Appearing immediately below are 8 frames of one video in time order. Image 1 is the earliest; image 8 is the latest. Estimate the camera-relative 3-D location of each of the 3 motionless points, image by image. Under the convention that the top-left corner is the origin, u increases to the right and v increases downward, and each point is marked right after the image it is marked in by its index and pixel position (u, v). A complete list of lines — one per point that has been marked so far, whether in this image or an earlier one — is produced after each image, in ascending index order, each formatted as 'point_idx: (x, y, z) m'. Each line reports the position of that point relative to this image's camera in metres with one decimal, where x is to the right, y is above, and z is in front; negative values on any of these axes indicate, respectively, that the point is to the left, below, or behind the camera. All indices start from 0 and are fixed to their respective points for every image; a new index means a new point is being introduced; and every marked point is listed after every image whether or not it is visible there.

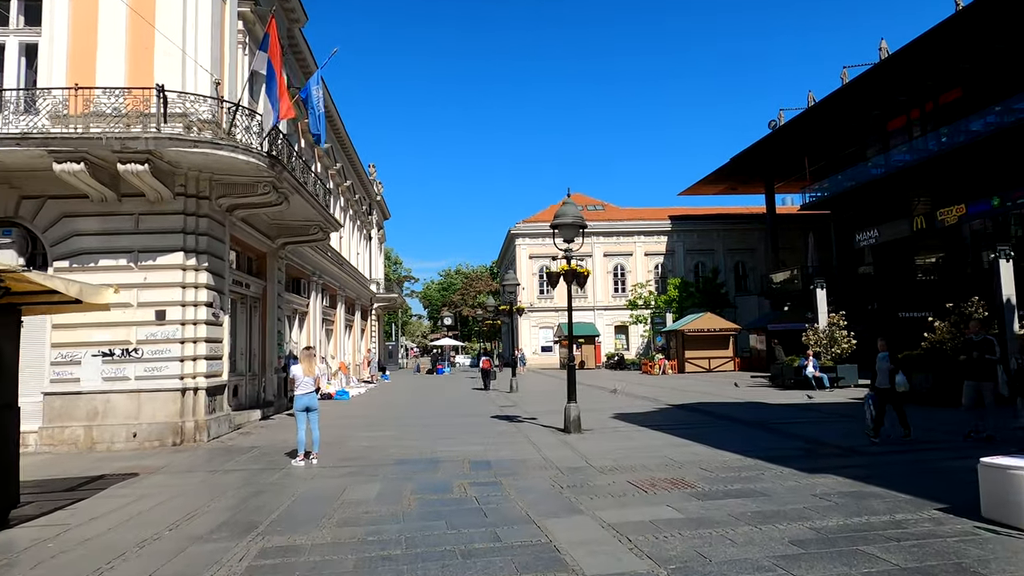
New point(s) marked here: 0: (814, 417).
0: (+5.6, -2.4, +12.4) m
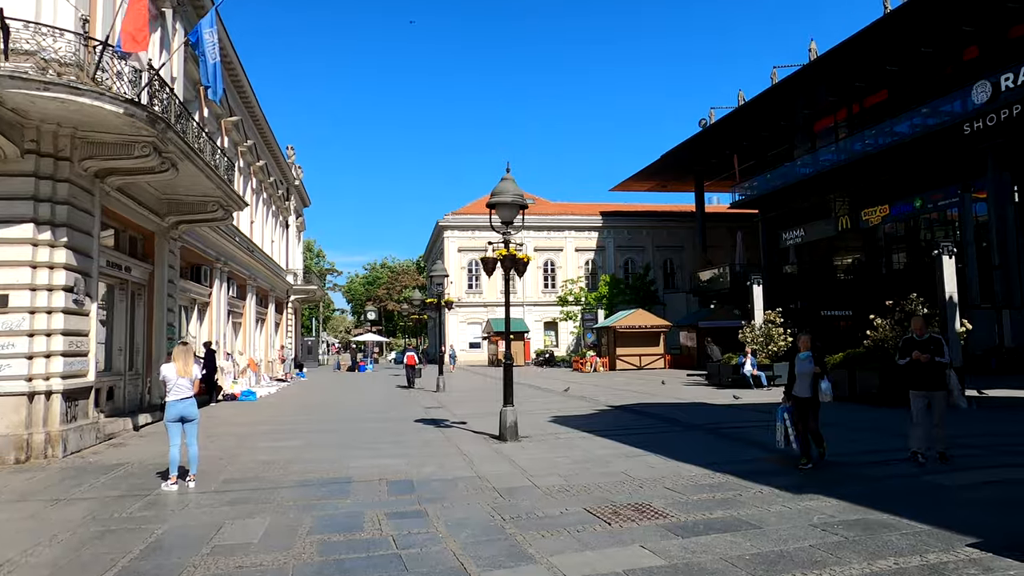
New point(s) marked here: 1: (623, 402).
0: (+4.4, -2.2, +11.7) m
1: (+2.4, -2.5, +14.6) m
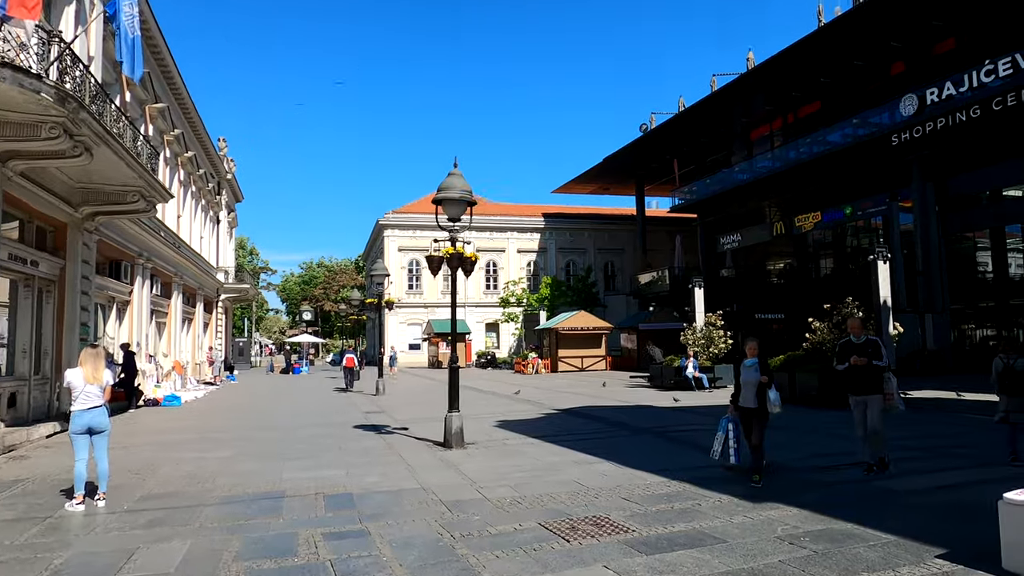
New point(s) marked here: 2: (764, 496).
0: (+3.4, -2.3, +11.6) m
1: (+1.2, -2.5, +14.3) m
2: (+2.3, -1.9, +6.0) m
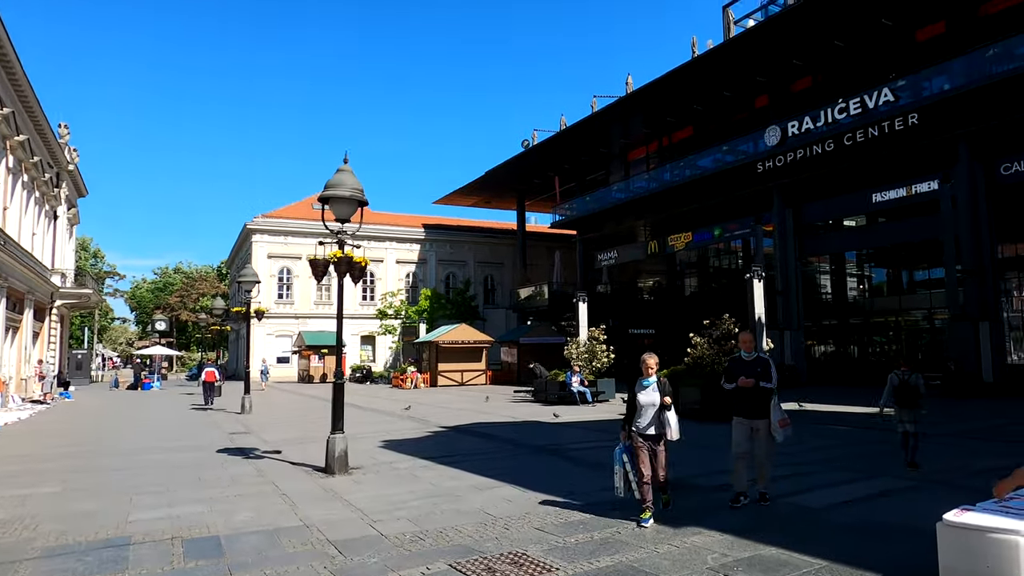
0: (+1.5, -2.5, +11.4) m
1: (-1.2, -2.8, +13.7) m
2: (+1.4, -2.0, +5.7) m
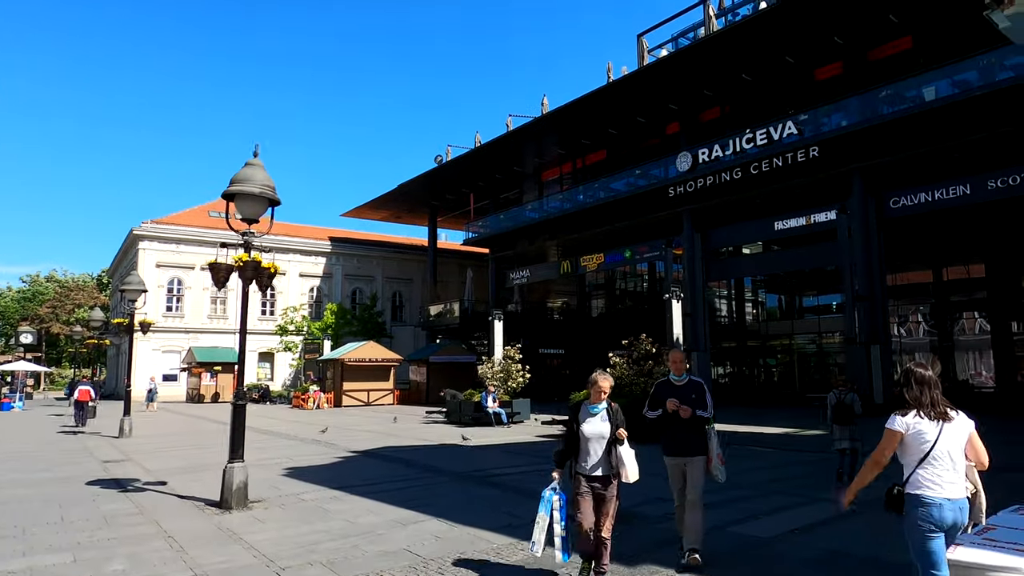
0: (+0.2, -2.8, +10.9) m
1: (-2.8, -3.0, +12.7) m
2: (+0.9, -2.1, +5.2) m
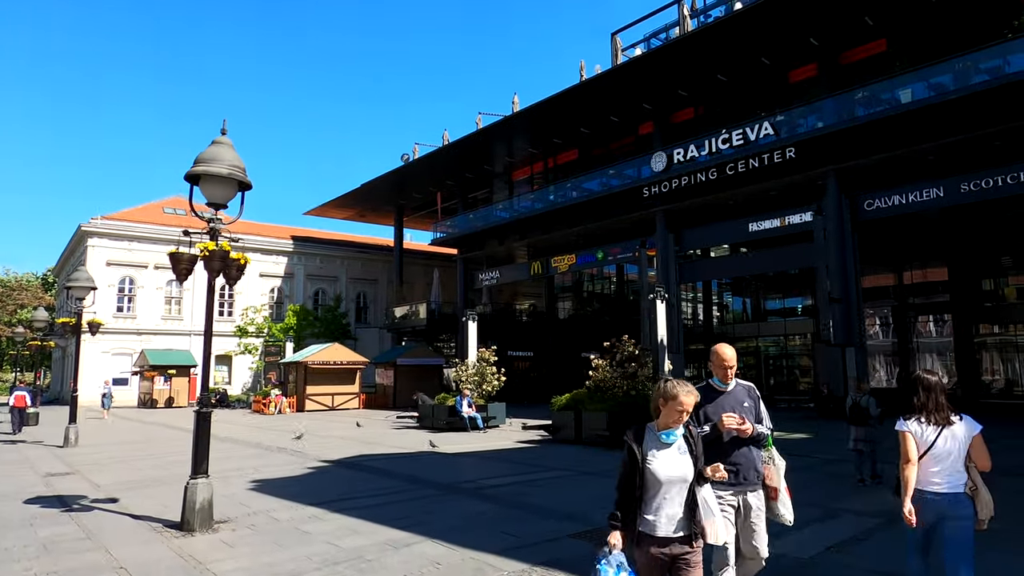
0: (-0.1, -2.8, +10.2) m
1: (-3.2, -3.0, +11.9) m
2: (+1.0, -2.0, +4.6) m
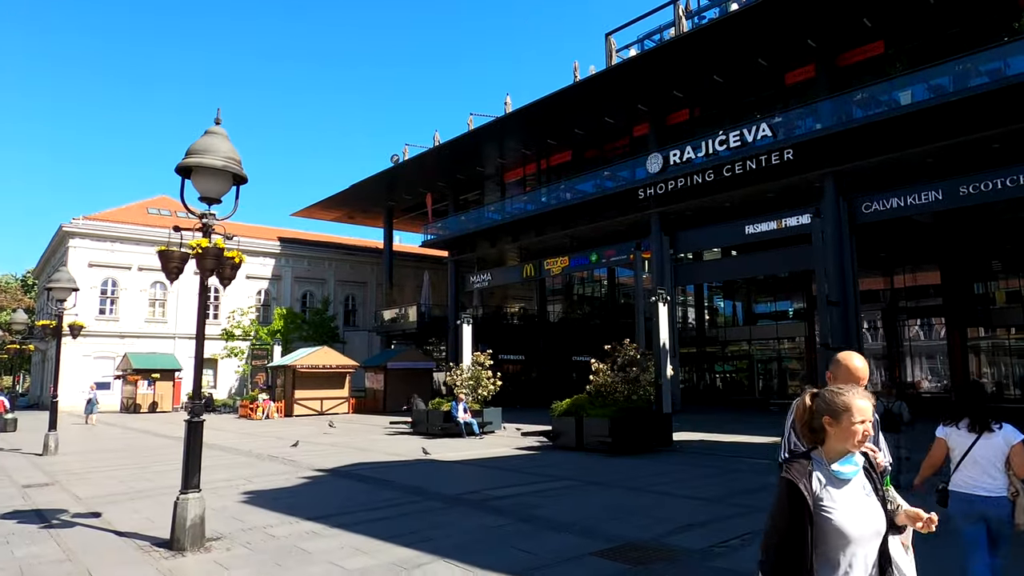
0: (0.0, -2.8, +9.8) m
1: (-3.1, -3.0, +11.4) m
2: (+1.2, -2.0, +4.2) m
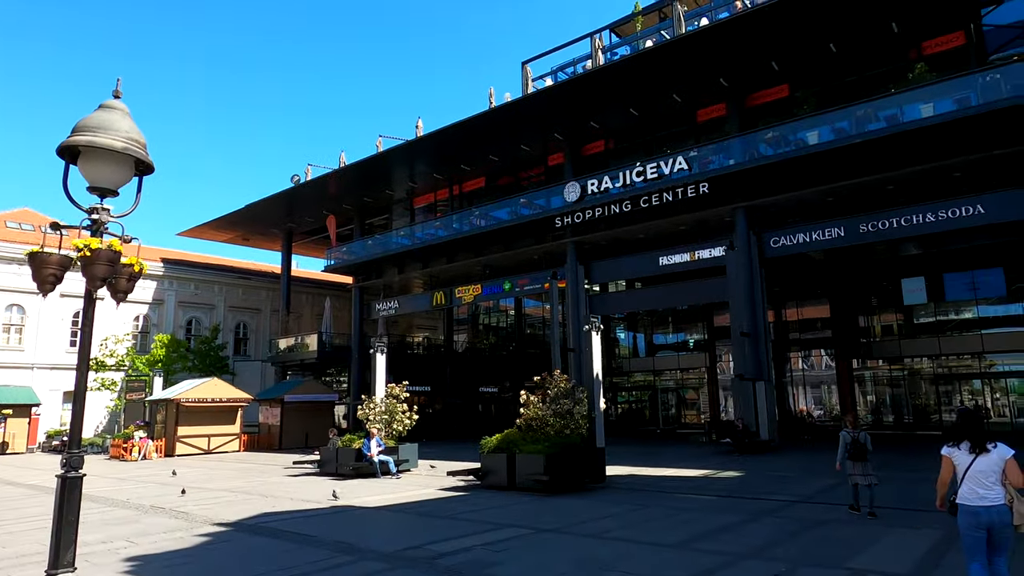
0: (-0.8, -3.1, +8.7) m
1: (-4.2, -3.3, +9.8) m
2: (+1.2, -2.1, +3.4) m
